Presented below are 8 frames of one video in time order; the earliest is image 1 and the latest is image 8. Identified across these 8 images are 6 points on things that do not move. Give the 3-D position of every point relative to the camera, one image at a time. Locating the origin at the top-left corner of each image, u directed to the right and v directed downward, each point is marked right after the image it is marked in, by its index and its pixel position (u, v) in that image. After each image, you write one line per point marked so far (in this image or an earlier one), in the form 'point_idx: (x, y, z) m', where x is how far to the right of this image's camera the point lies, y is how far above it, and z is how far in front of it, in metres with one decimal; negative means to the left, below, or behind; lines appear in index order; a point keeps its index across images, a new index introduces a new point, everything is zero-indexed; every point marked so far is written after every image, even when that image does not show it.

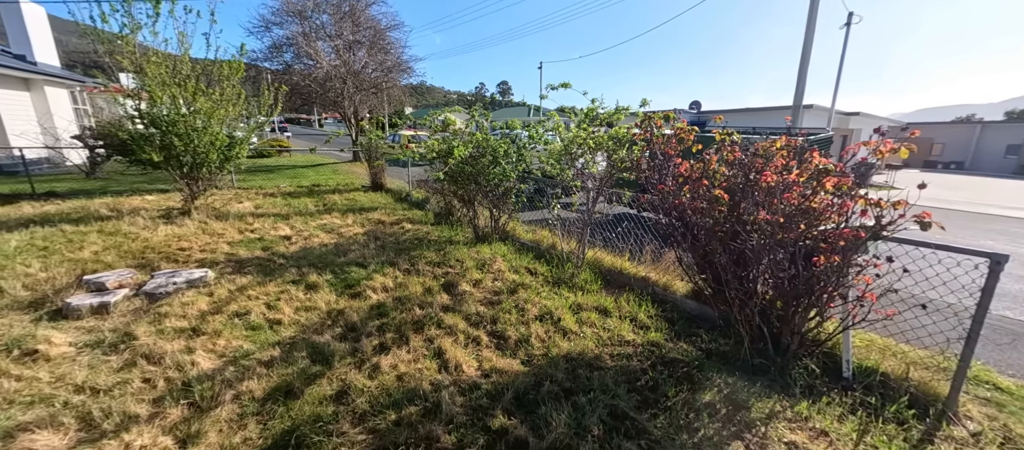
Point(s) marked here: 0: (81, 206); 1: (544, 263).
0: (-6.9, +0.2, +6.4) m
1: (+0.3, -0.4, +4.0) m
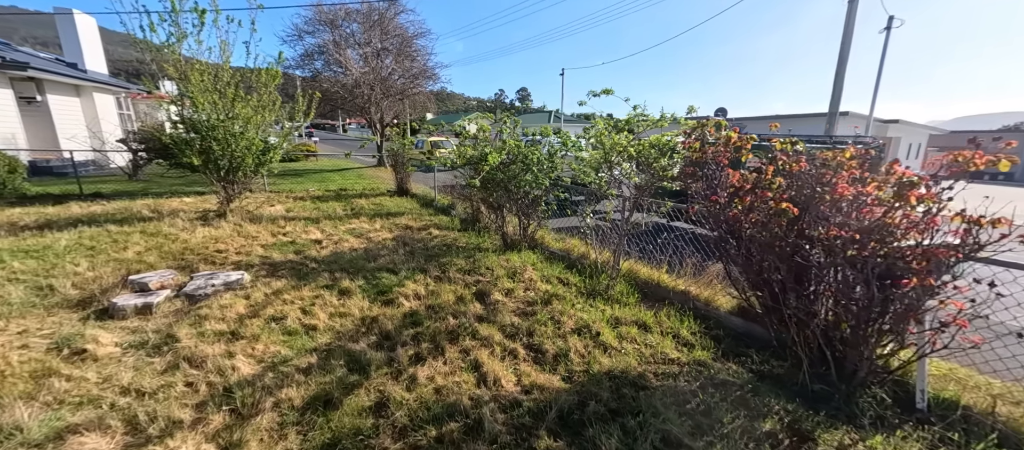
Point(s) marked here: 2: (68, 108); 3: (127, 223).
0: (-6.5, +0.2, +6.6) m
1: (+0.6, -0.5, +3.9) m
2: (-12.7, +3.3, +11.3) m
3: (-5.4, -0.1, +5.5) m
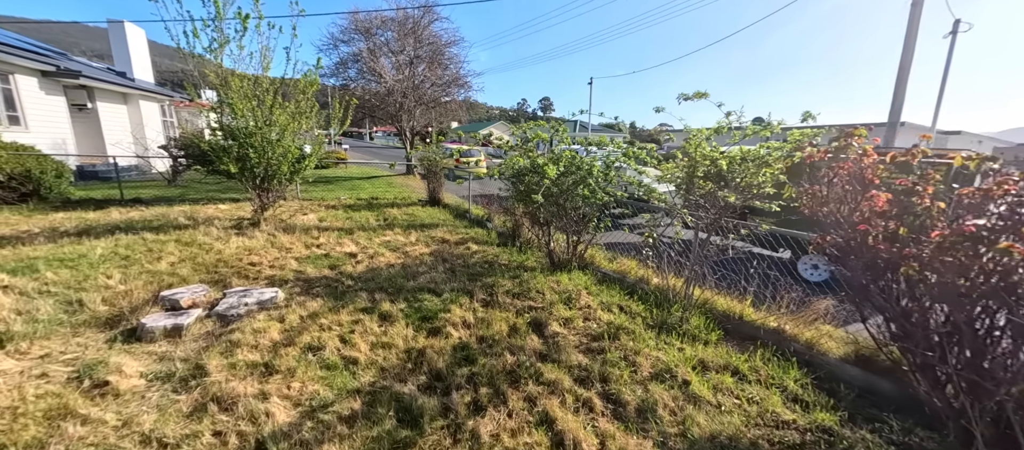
0: (-5.8, +0.1, +6.6) m
1: (+1.1, -0.7, +3.5) m
2: (-11.7, +3.3, +11.6) m
3: (-4.8, -0.2, +5.5) m
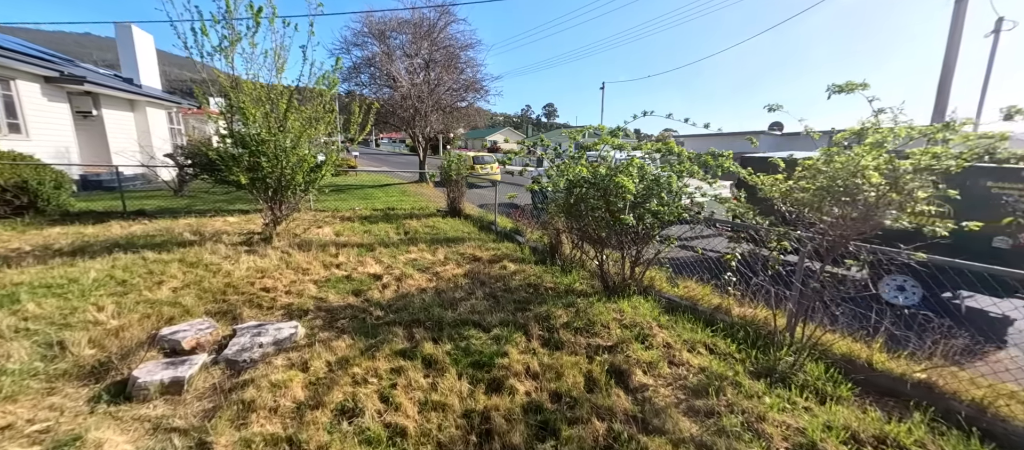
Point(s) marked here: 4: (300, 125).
0: (-5.3, -0.1, +6.1) m
1: (+1.6, -0.8, +2.9) m
2: (-11.2, +2.9, +11.3) m
3: (-4.3, -0.4, +5.0) m
4: (-3.0, +1.4, +5.7) m
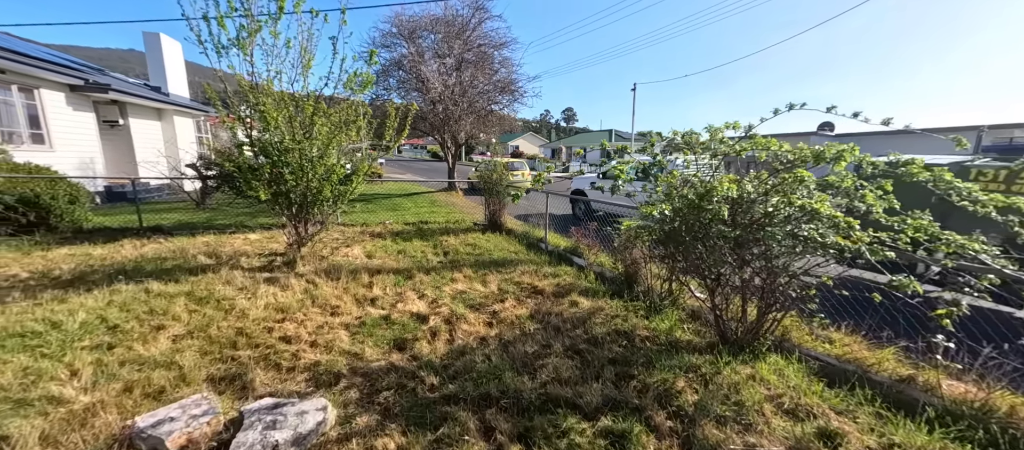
0: (-4.6, -0.4, +5.5) m
1: (+2.2, -1.0, +1.9) m
2: (-10.2, +2.6, +11.0) m
3: (-3.6, -0.6, +4.3) m
4: (-2.3, +1.2, +4.9) m
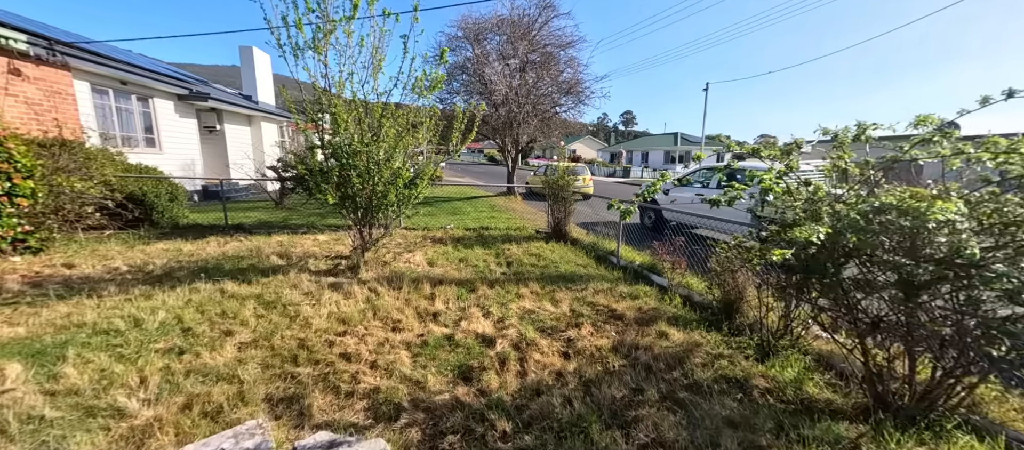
0: (-3.6, -0.4, +5.6) m
1: (+2.5, -1.2, +1.2) m
2: (-8.3, +2.7, +11.8) m
3: (-2.9, -0.6, +4.3) m
4: (-1.4, +1.1, +4.8) m
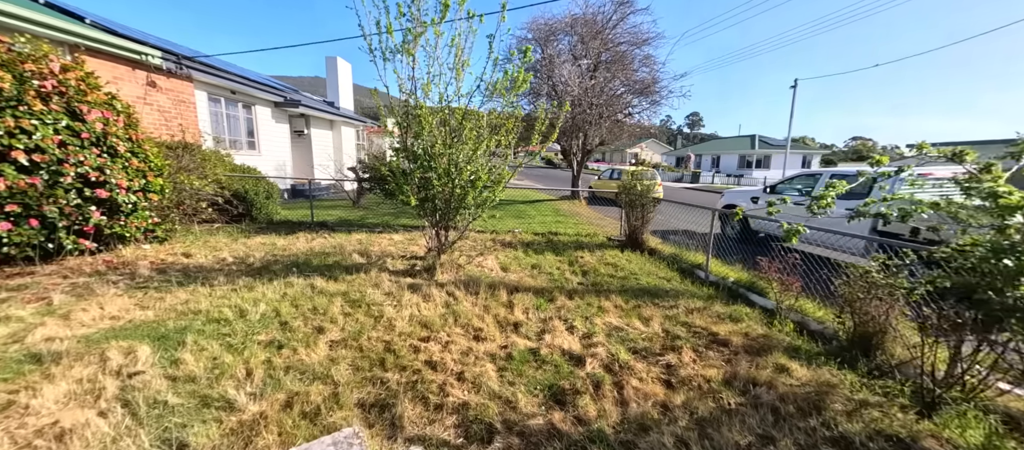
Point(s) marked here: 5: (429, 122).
0: (-2.5, -0.4, +5.9) m
1: (+2.8, -1.3, +0.6) m
2: (-6.1, +2.8, +12.8) m
3: (-2.0, -0.6, +4.5) m
4: (-0.4, +1.0, +4.8) m
5: (-1.0, +1.2, +4.6) m
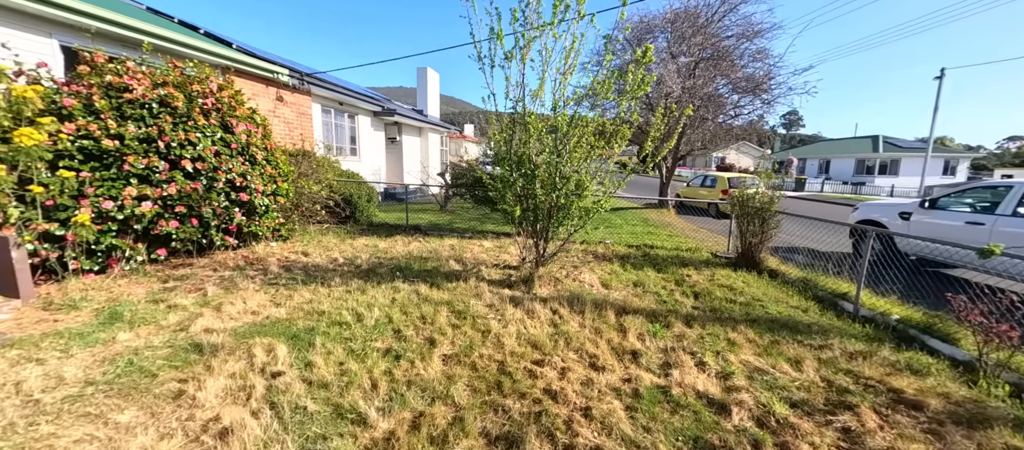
0: (-1.1, -0.5, +6.0) m
1: (+3.2, -1.5, -0.2) m
2: (-3.2, +2.7, +13.5) m
3: (-0.8, -0.8, +4.5) m
4: (+0.9, +0.9, +4.5) m
5: (+0.3, +1.0, +4.5) m
